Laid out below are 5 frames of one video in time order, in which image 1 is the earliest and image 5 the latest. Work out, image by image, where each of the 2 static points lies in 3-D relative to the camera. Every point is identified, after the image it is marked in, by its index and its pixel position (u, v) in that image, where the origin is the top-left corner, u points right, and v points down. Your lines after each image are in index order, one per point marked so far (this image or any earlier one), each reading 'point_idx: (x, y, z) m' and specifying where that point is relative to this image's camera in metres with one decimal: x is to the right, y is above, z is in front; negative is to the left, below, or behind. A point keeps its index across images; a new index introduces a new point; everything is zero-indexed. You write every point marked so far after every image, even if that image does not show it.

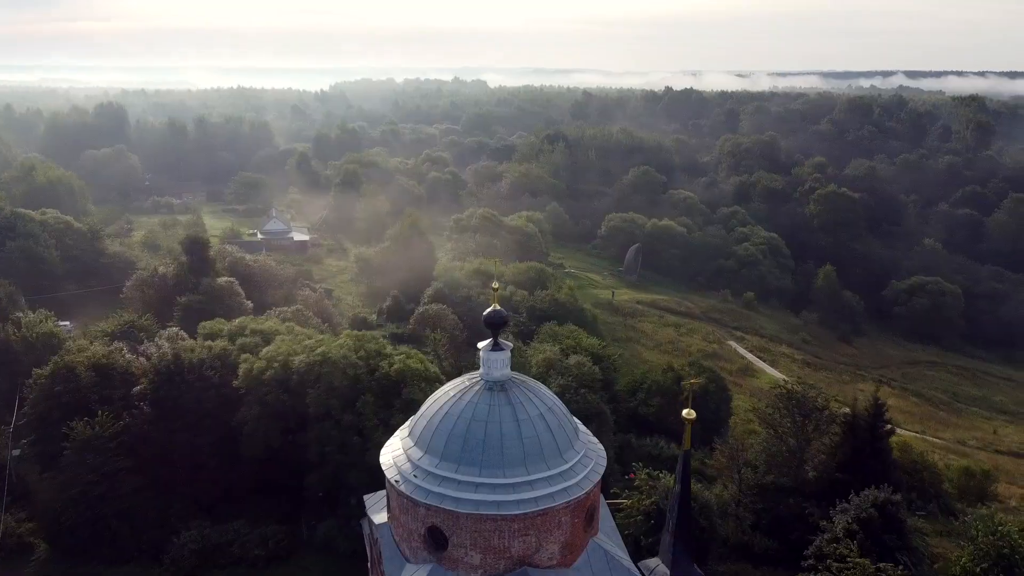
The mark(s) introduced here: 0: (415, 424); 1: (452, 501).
0: (-2.1, -2.9, +17.5) m
1: (-1.1, -4.1, +15.6) m
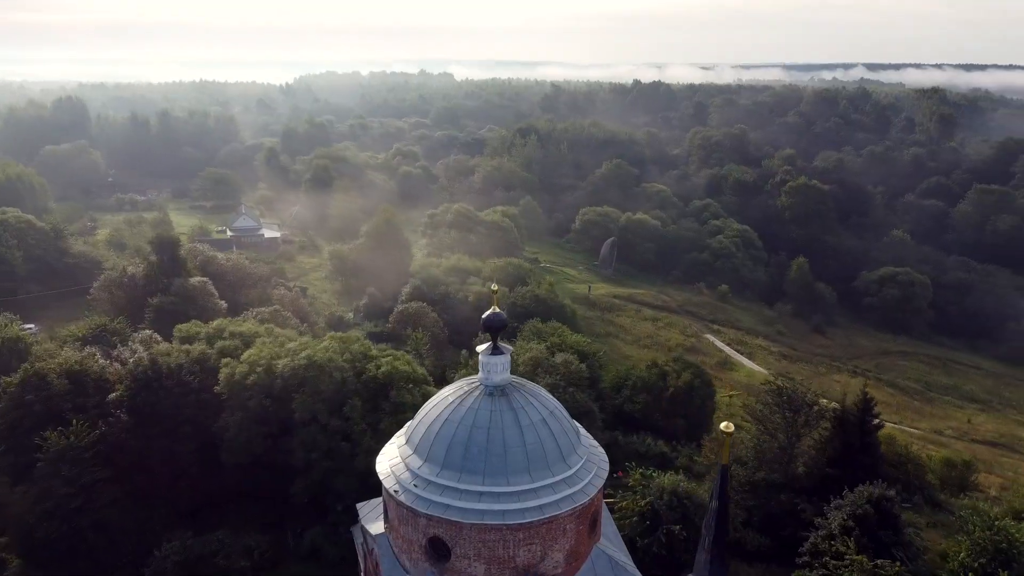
0: (-2.1, -3.0, +17.0) m
1: (-1.0, -4.1, +15.1) m
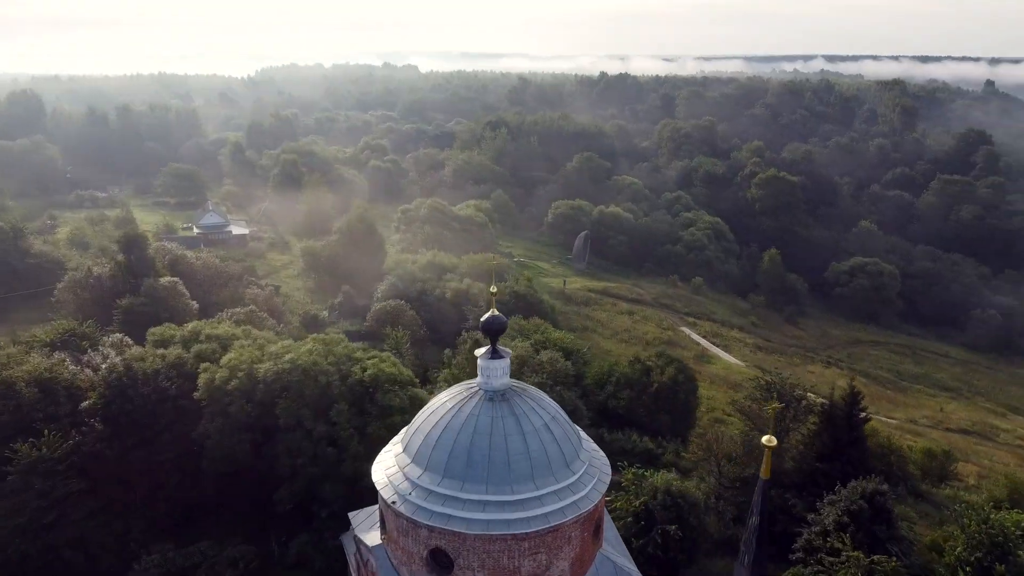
0: (-2.1, -3.0, +16.4) m
1: (-0.9, -4.2, +14.6) m
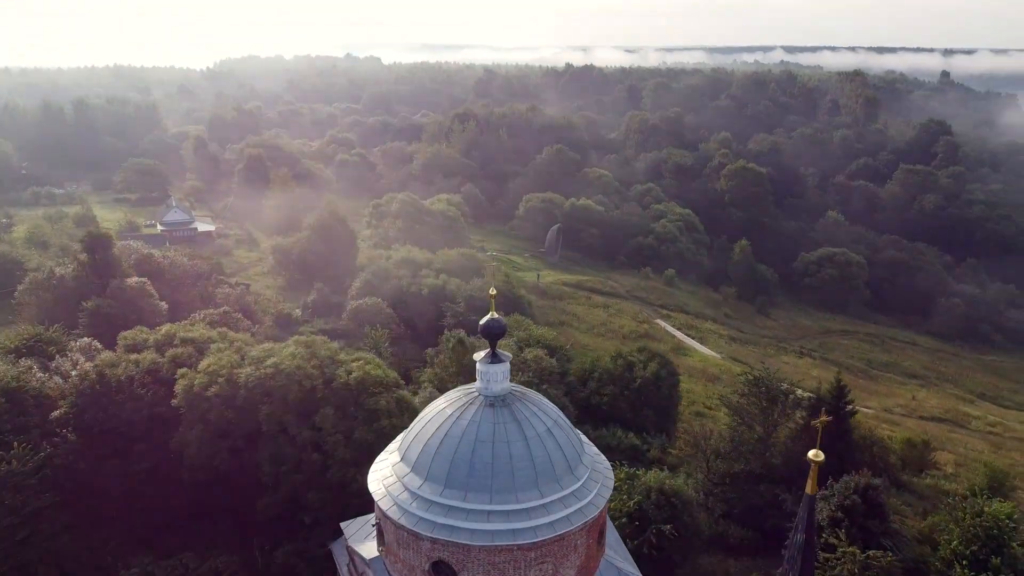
0: (-2.1, -3.1, +15.9) m
1: (-0.8, -4.3, +14.1) m
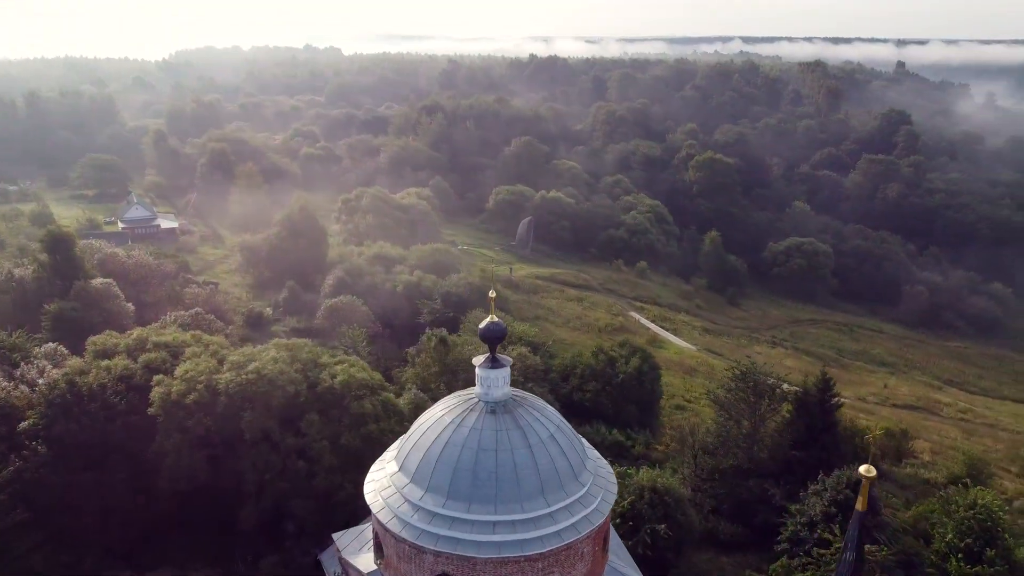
0: (-2.1, -3.2, +15.3) m
1: (-0.7, -4.3, +13.6) m
